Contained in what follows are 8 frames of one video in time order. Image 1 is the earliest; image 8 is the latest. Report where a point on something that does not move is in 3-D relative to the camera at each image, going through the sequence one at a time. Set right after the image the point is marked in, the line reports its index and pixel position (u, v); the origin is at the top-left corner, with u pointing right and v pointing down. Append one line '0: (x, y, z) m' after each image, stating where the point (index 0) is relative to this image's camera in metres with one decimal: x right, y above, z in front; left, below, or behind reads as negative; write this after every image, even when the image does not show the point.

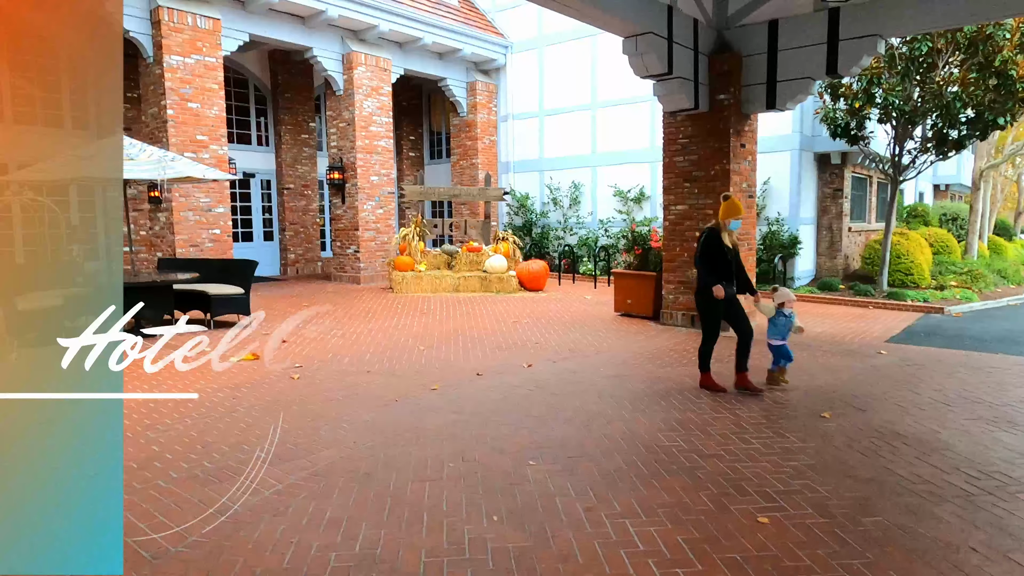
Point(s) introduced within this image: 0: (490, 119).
0: (-0.5, +3.9, +14.8) m
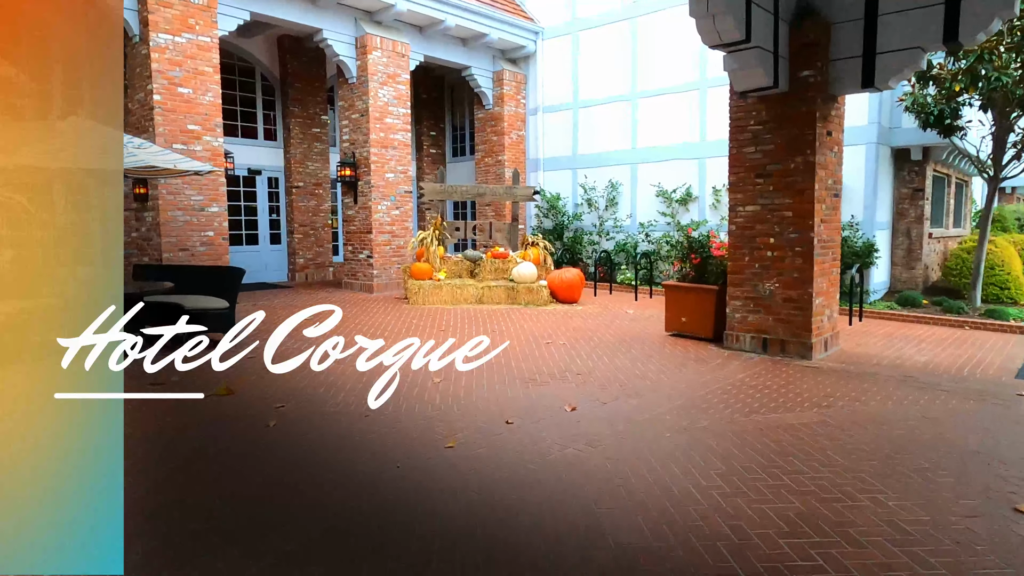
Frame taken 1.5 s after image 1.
0: (+0.1, +3.7, +13.5) m
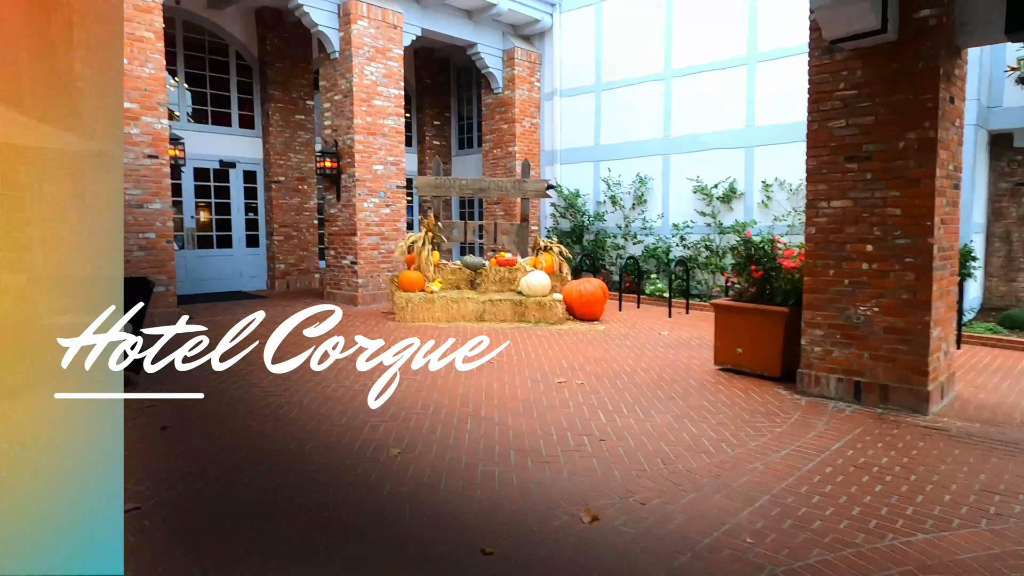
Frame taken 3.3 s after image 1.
0: (+0.4, +3.5, +11.8) m
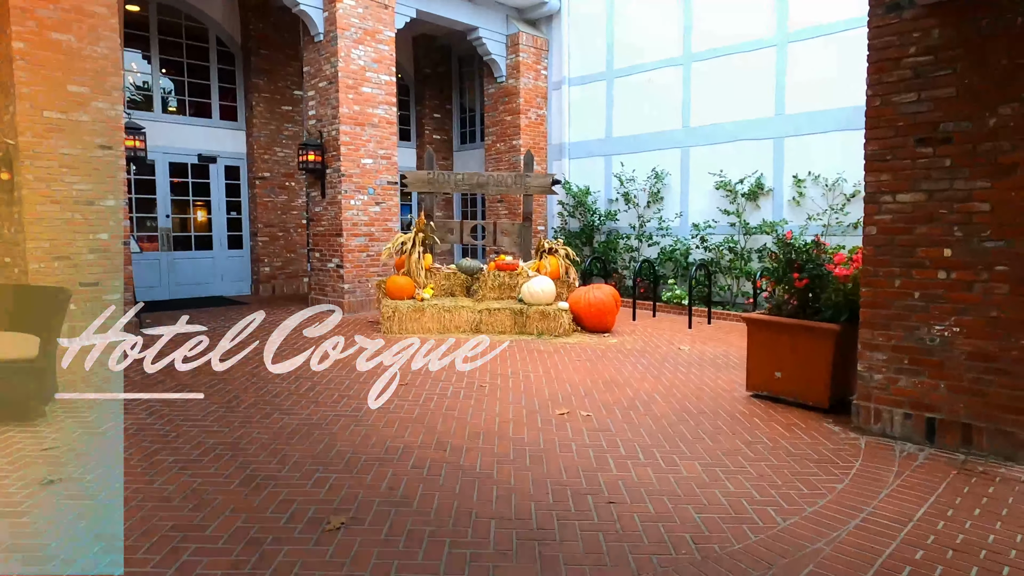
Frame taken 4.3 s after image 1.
0: (+0.5, +3.4, +10.9) m
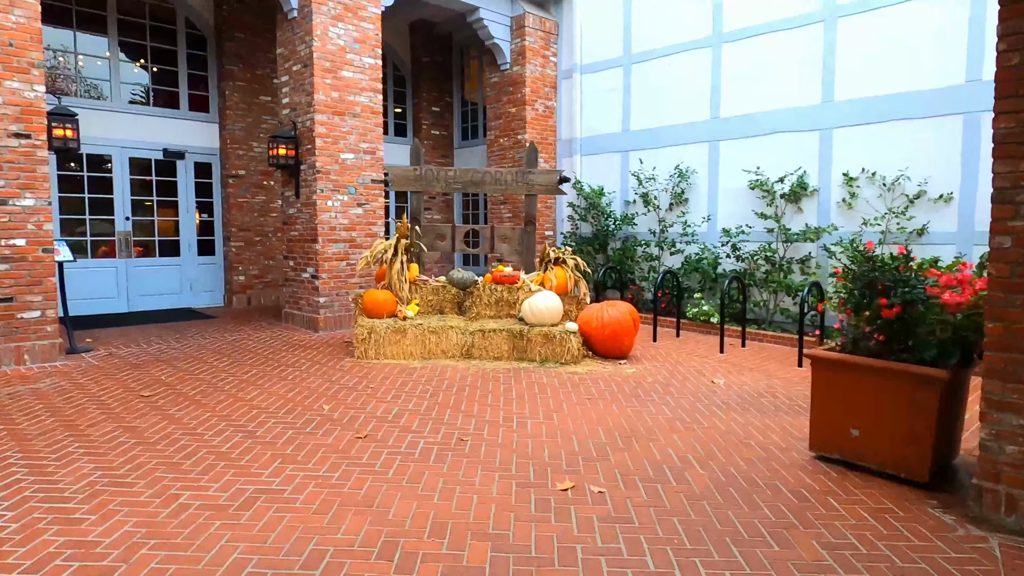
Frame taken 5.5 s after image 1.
0: (+0.5, +3.2, +9.7) m
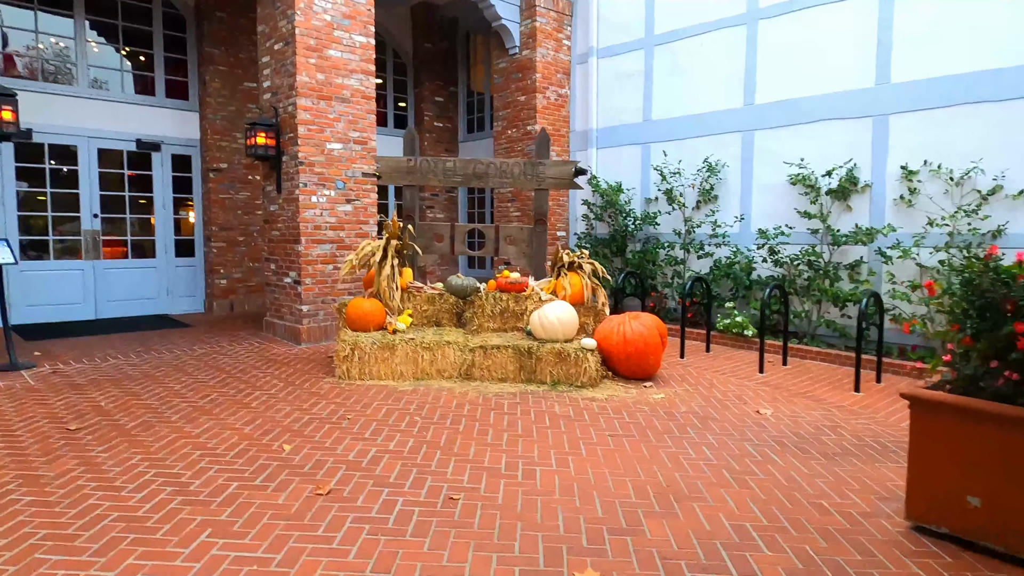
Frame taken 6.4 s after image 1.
0: (+0.7, +3.1, +8.9) m
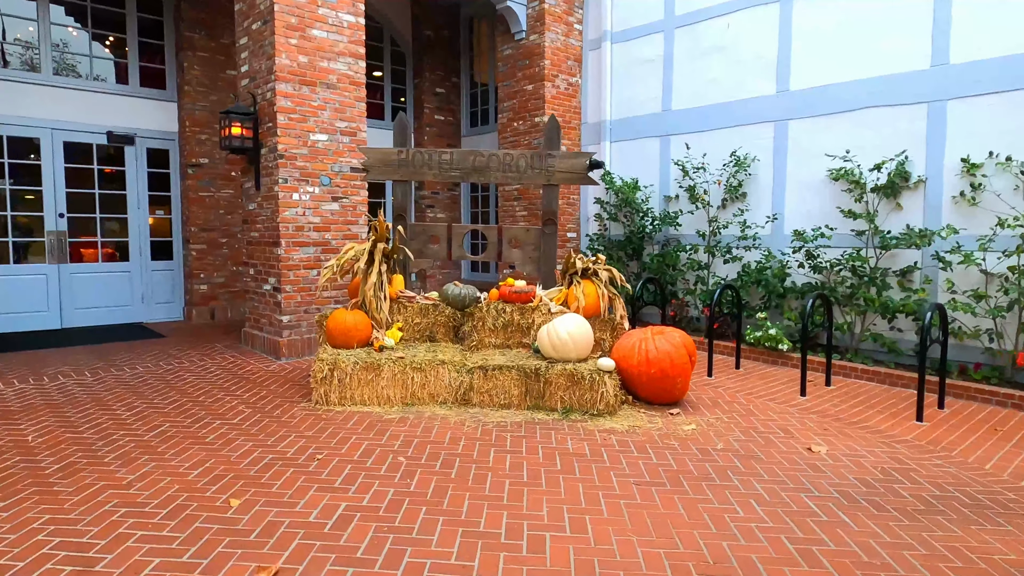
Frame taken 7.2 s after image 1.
0: (+0.7, +3.1, +8.1) m
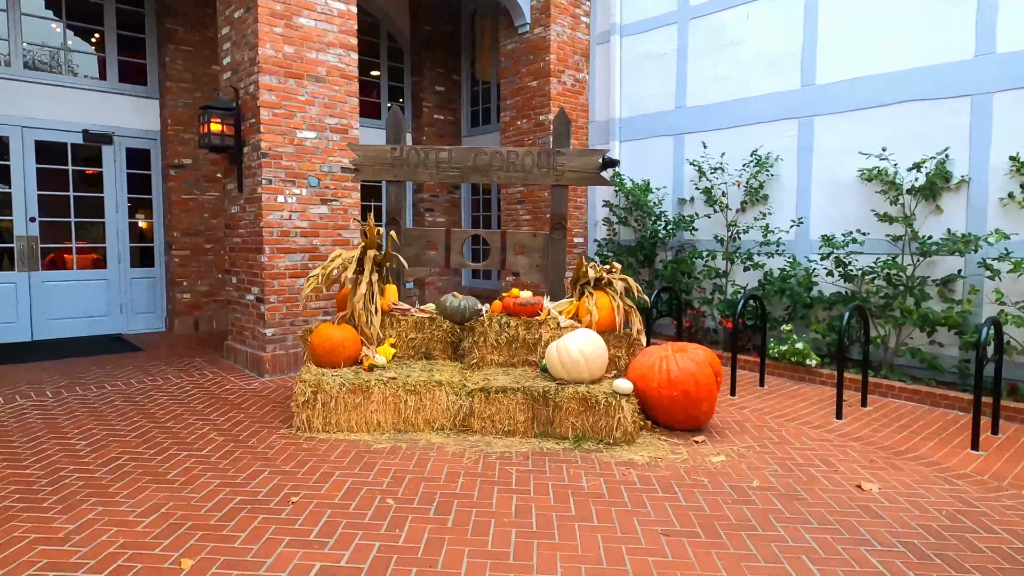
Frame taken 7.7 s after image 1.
0: (+0.8, +3.0, +7.7) m
